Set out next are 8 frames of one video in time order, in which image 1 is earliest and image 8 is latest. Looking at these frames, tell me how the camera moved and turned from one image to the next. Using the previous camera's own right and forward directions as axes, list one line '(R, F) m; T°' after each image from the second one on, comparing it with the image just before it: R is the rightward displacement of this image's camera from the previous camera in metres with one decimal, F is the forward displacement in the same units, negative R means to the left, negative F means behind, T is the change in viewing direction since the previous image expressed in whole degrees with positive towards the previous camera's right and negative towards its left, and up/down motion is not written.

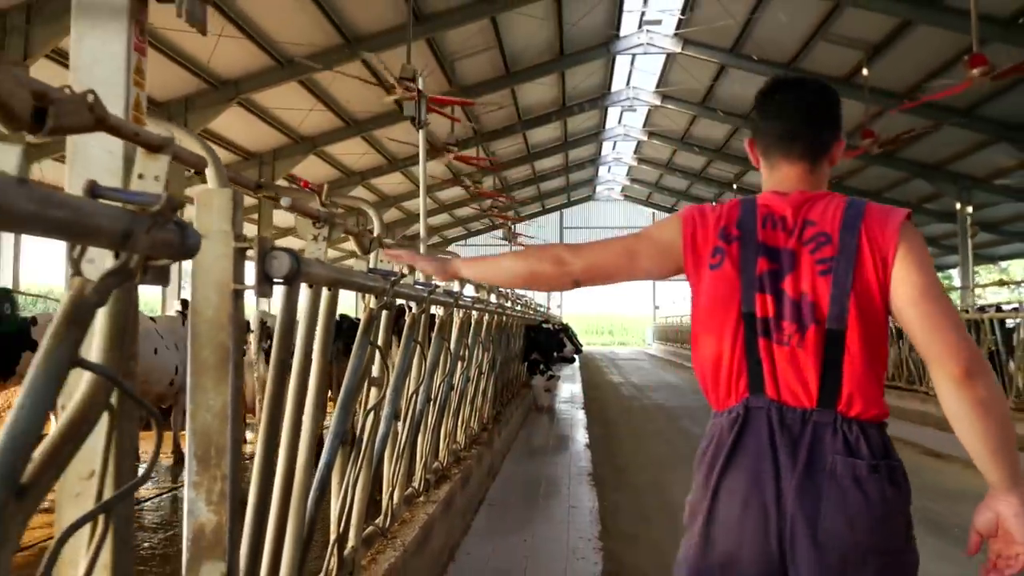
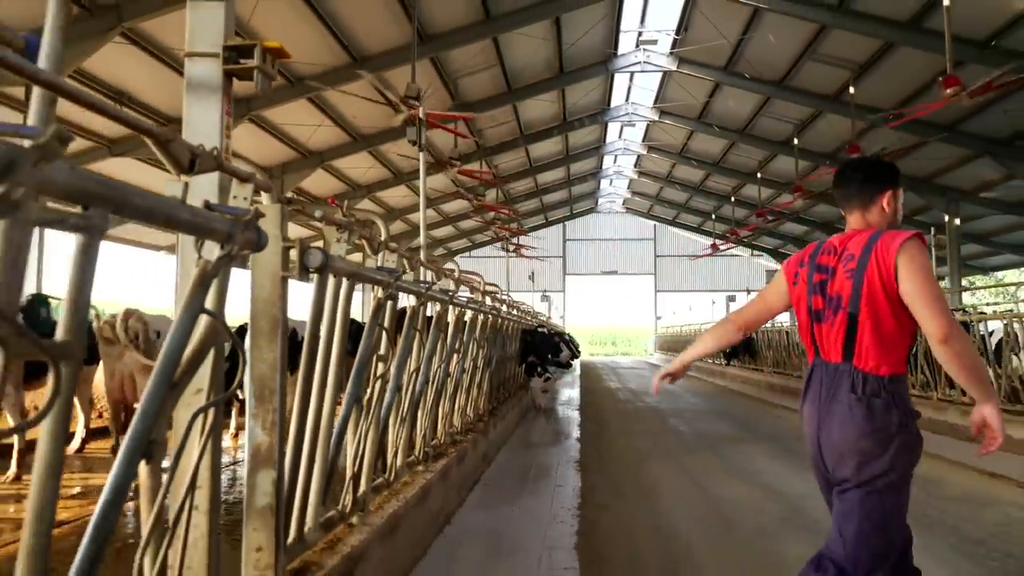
(+0.1, -0.6) m; 0°
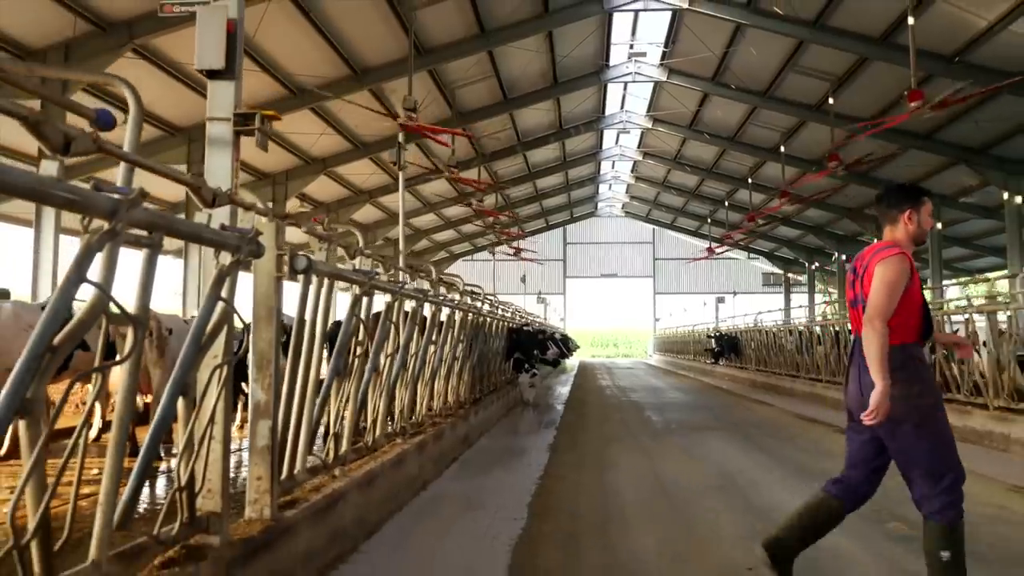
(+0.2, -0.7) m; 0°
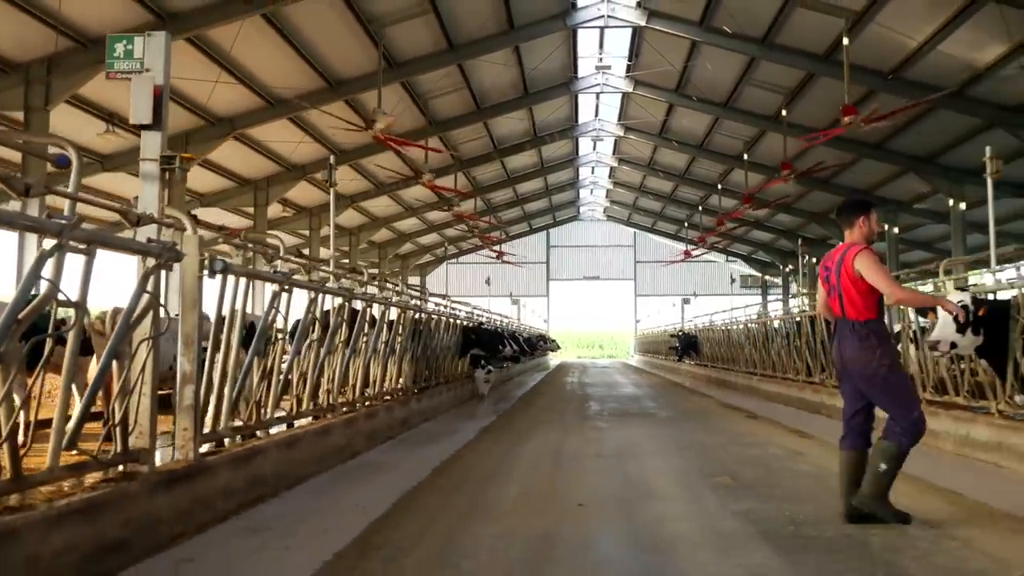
(+0.5, -0.8) m; 0°
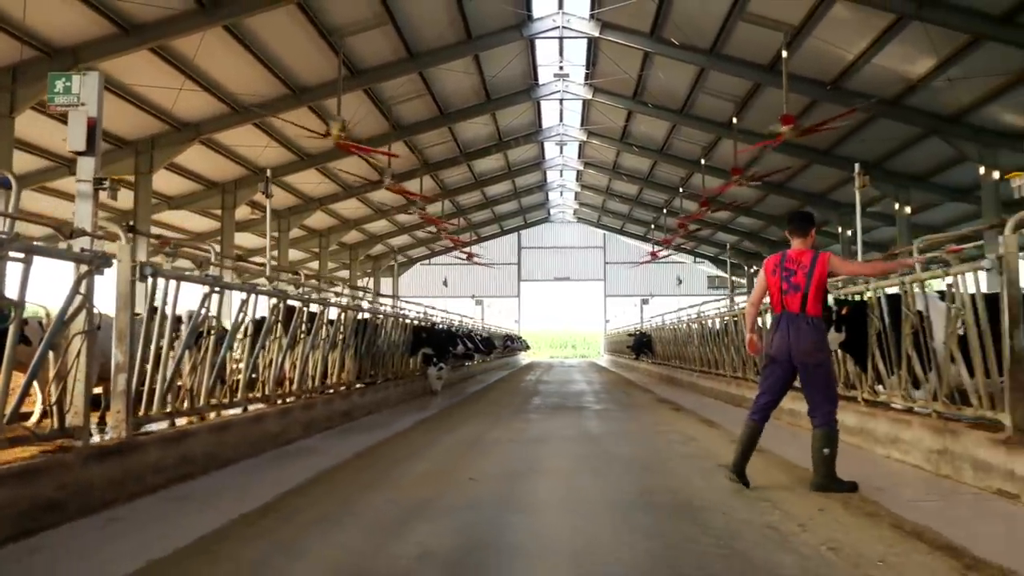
(+0.4, -0.6) m; +1°
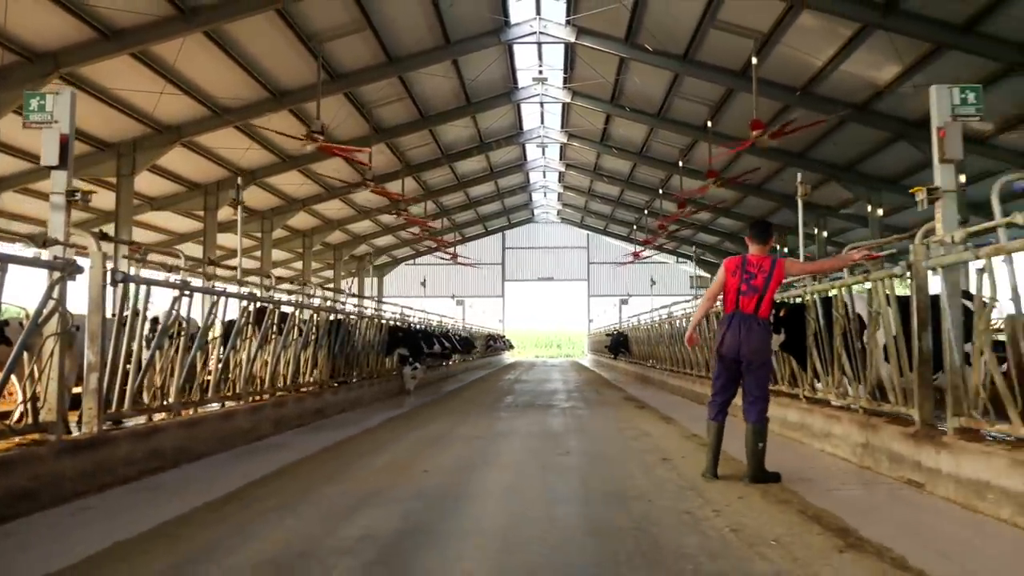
(+0.2, -0.3) m; +1°
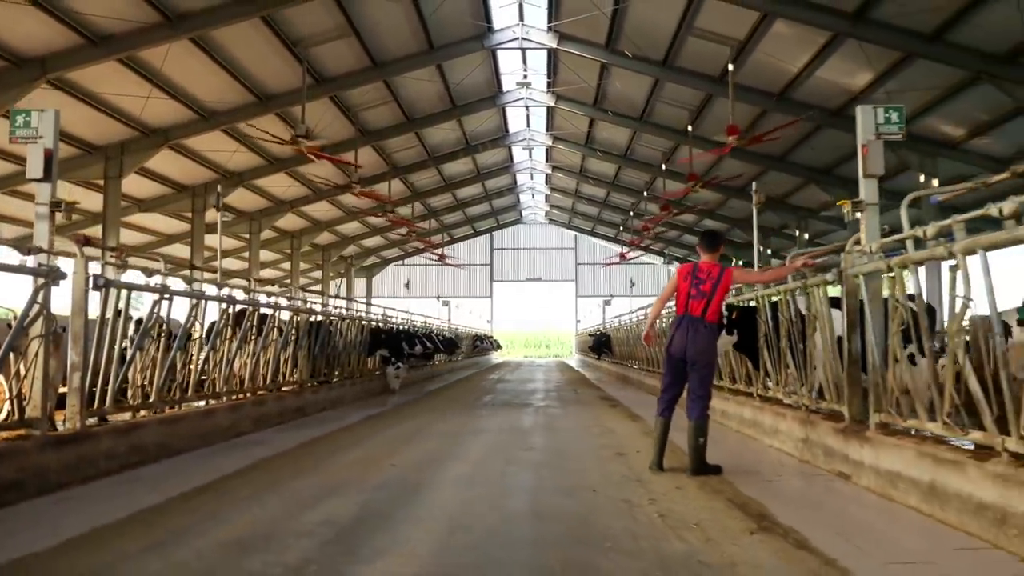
(+0.2, -0.3) m; +1°
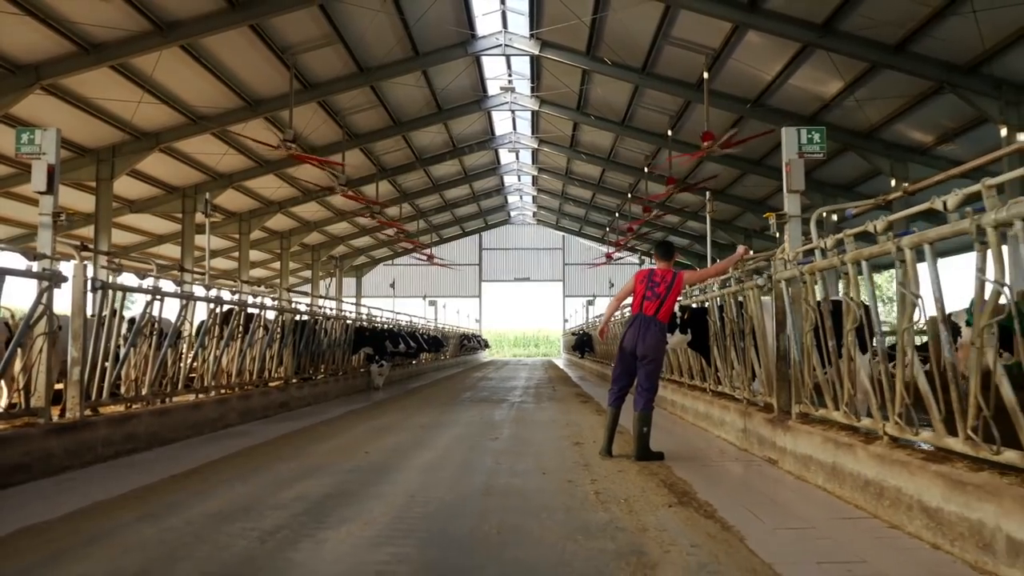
(+0.2, -0.5) m; +1°
